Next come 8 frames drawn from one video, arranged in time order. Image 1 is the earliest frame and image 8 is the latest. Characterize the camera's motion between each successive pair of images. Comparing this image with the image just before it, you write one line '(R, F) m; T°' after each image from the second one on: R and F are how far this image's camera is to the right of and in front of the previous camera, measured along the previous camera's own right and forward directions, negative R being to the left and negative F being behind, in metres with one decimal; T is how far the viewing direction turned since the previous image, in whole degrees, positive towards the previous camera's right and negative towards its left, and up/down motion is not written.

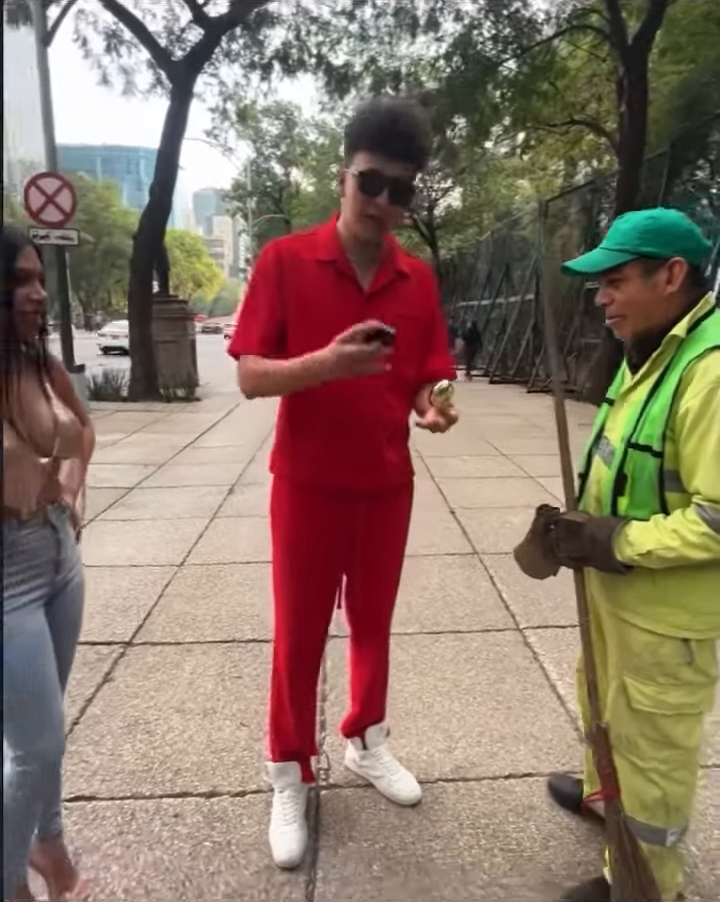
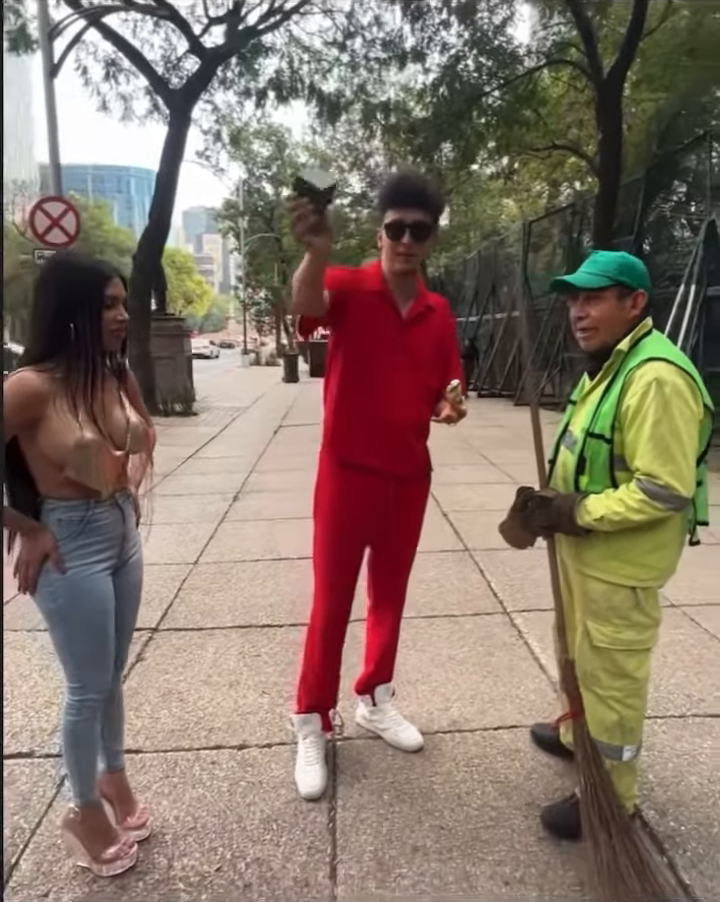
(-0.1, -0.5) m; +1°
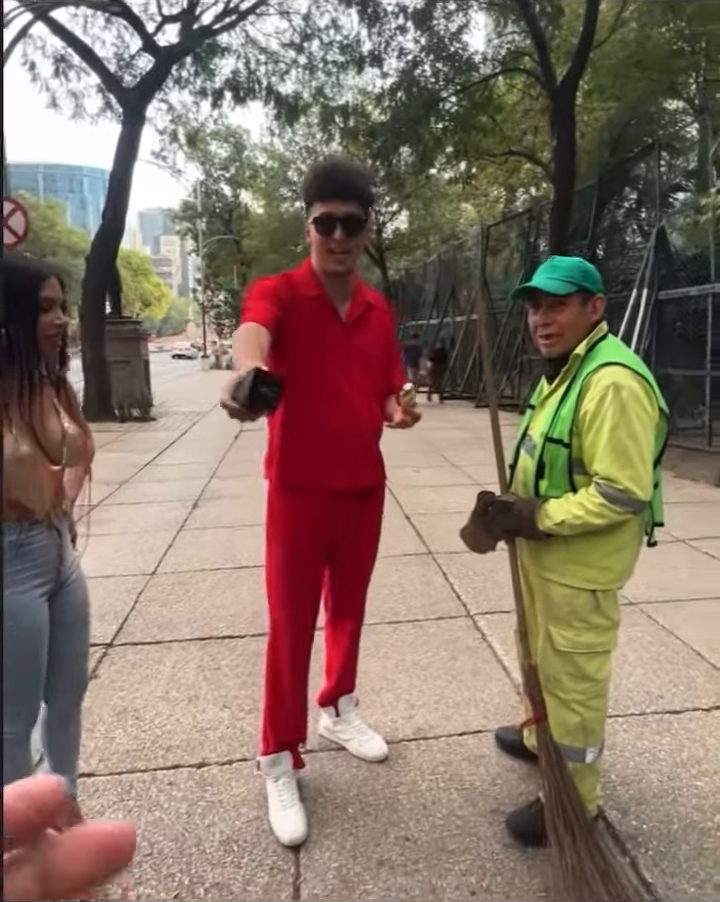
(0.0, +0.1) m; +4°
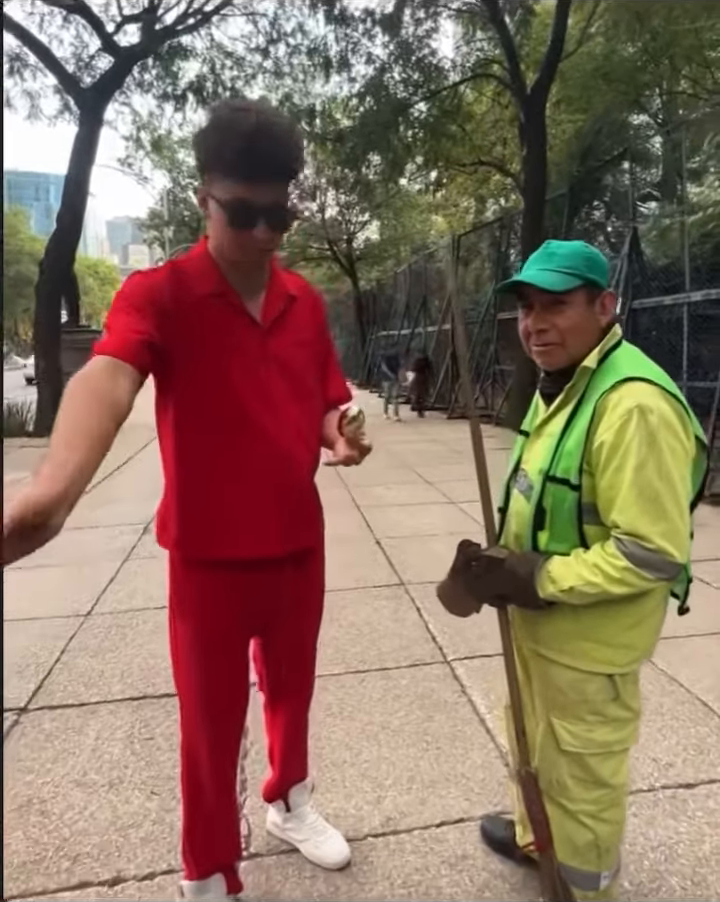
(+0.1, +0.5) m; +3°
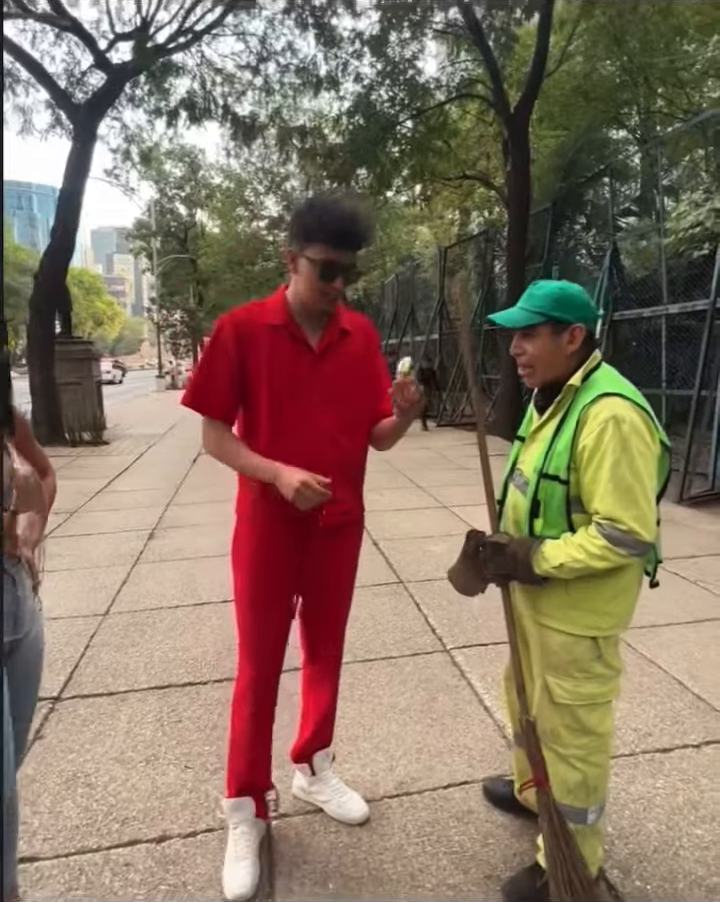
(-0.1, -0.3) m; +1°
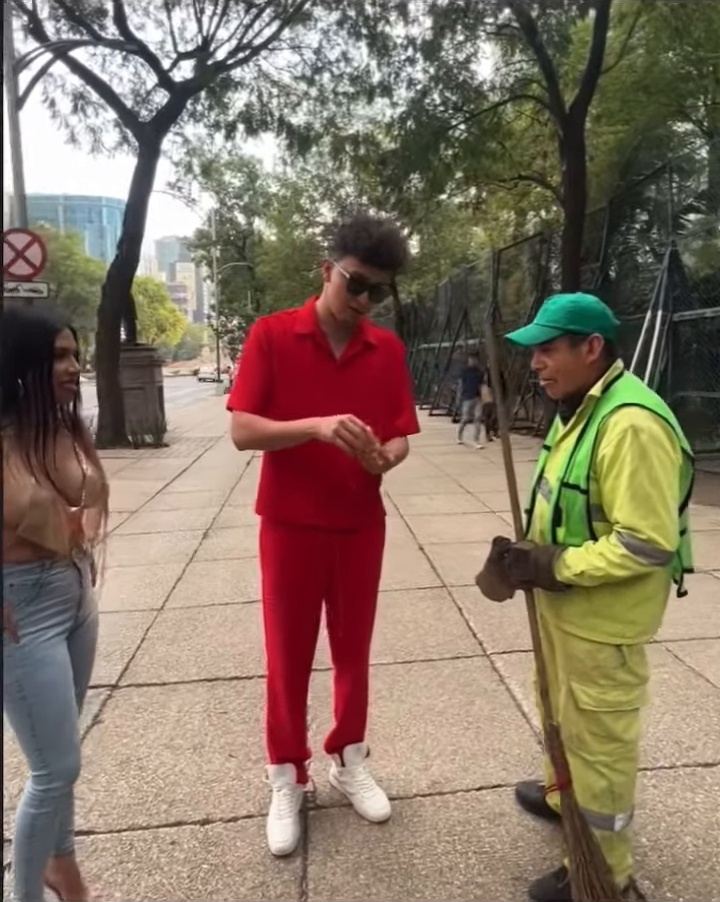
(+0.1, -0.1) m; -5°
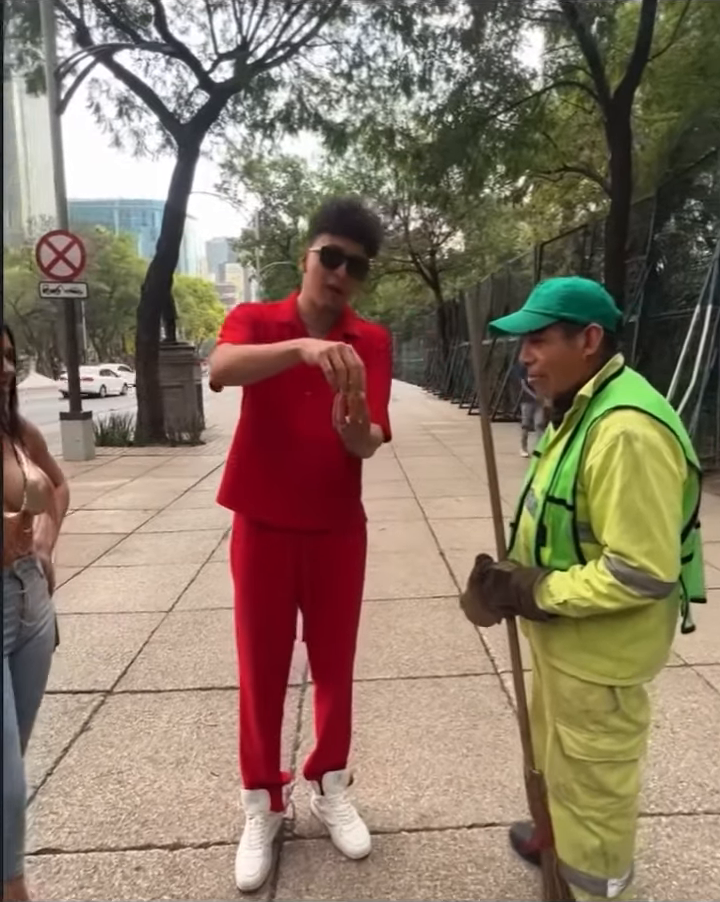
(+0.3, +0.2) m; -4°
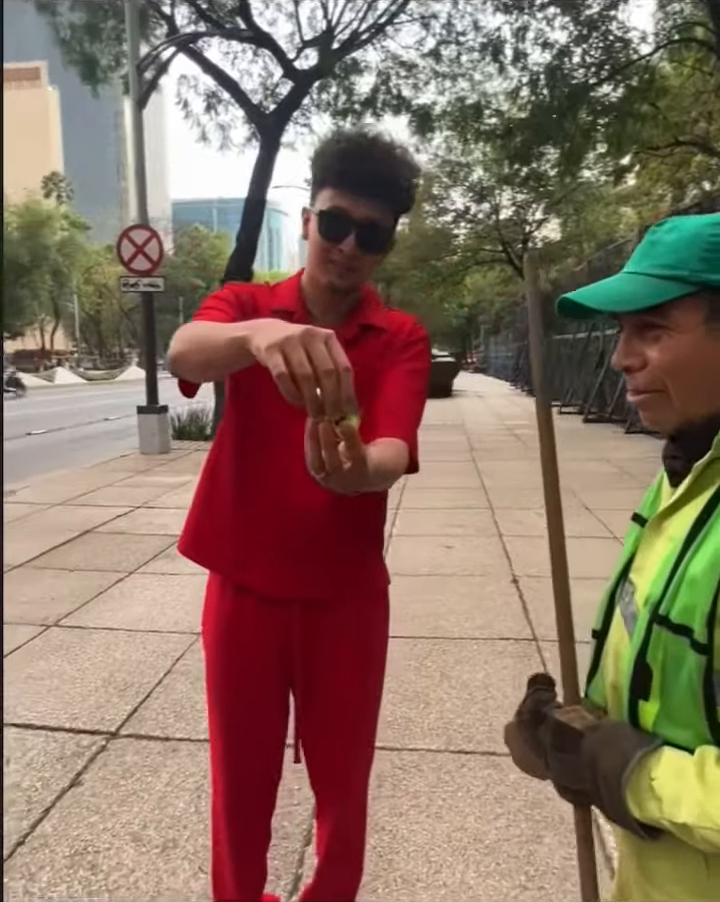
(+0.2, +0.7) m; -8°
